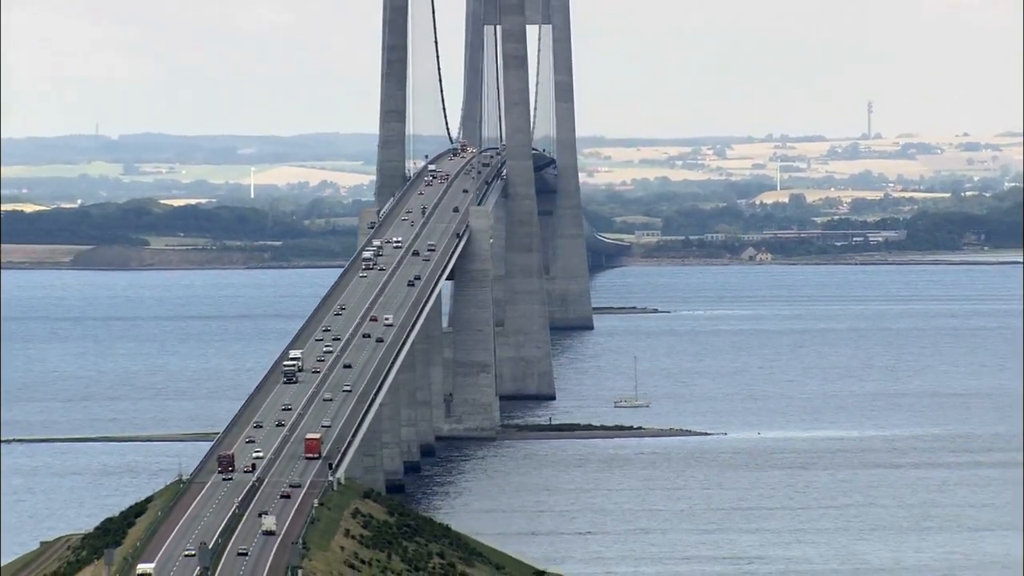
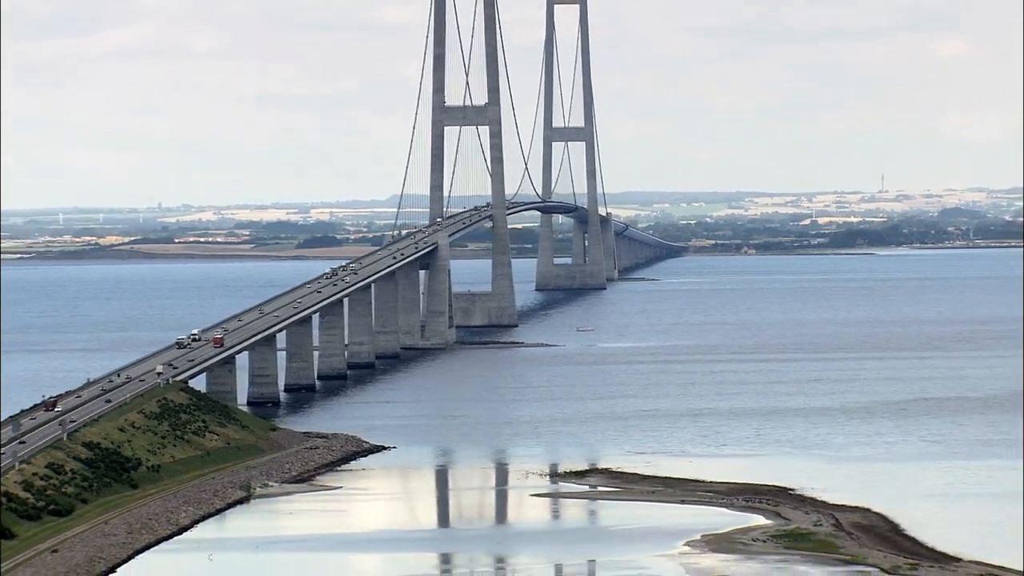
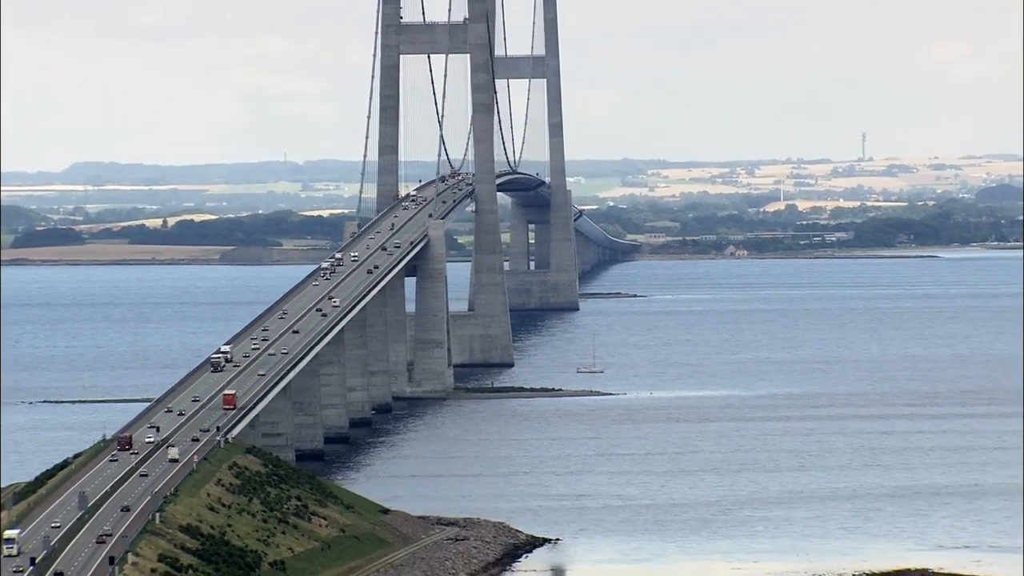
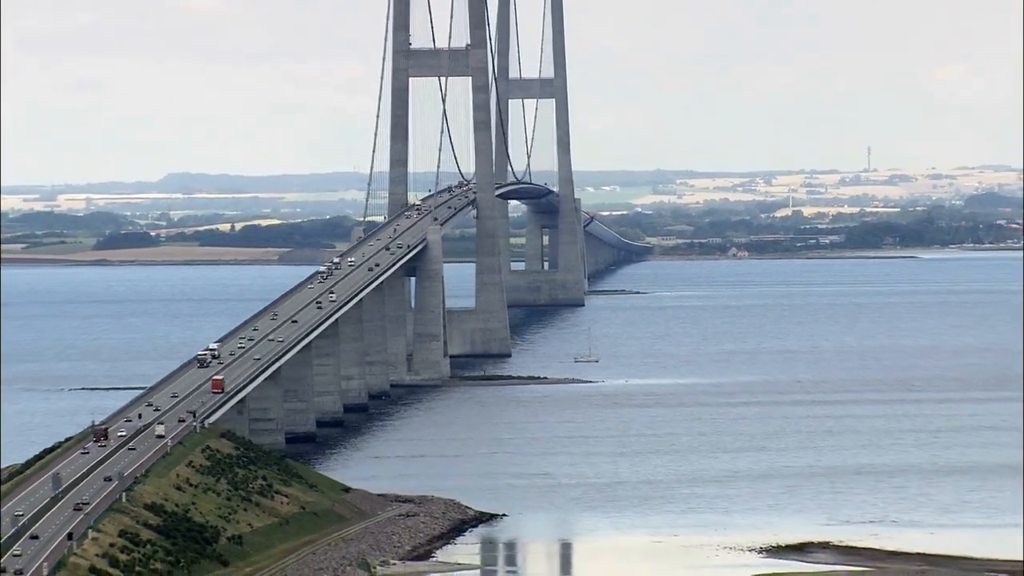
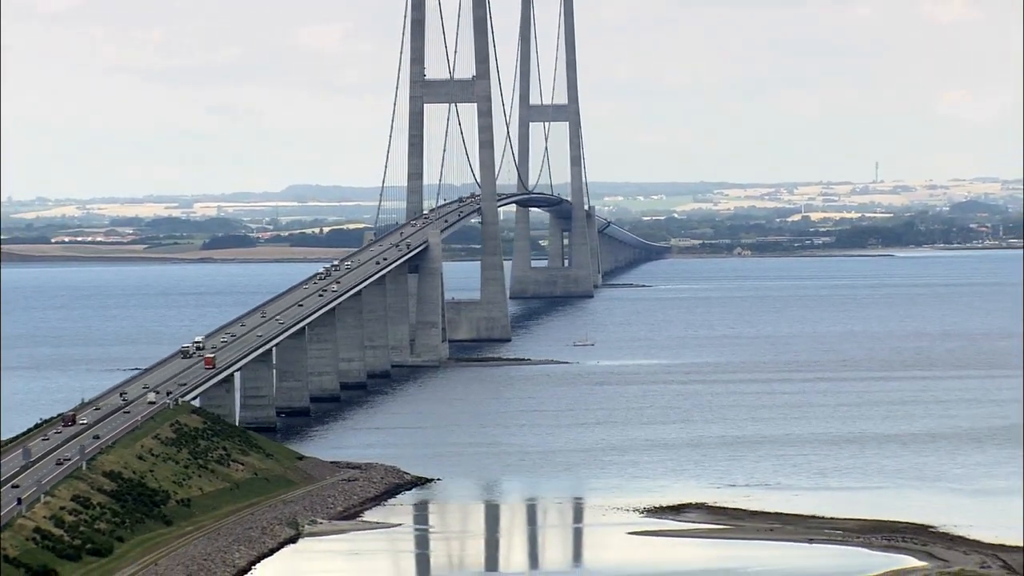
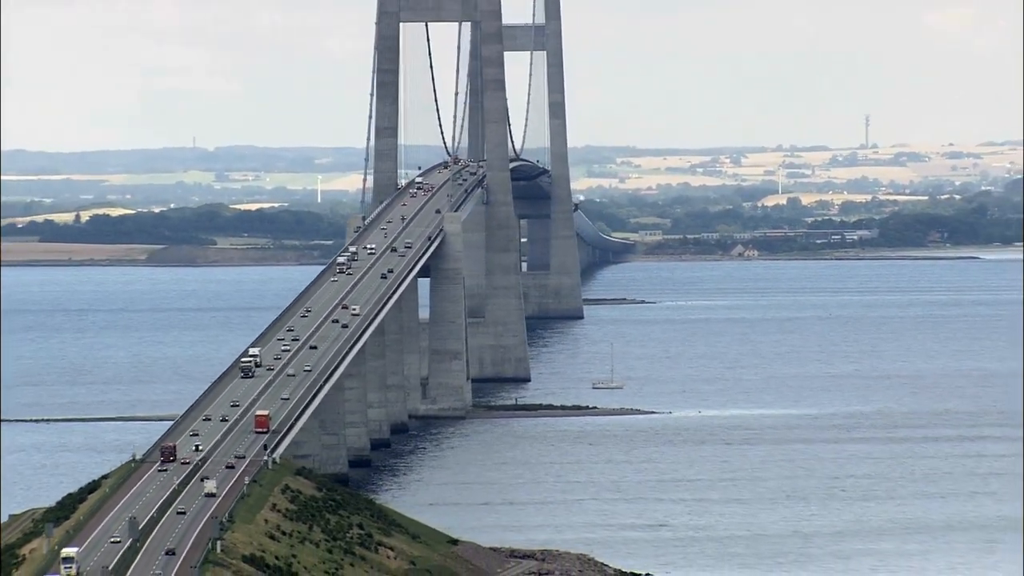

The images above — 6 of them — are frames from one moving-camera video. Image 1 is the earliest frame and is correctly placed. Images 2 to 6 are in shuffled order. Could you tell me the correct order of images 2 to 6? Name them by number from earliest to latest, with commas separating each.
6, 3, 4, 5, 2
